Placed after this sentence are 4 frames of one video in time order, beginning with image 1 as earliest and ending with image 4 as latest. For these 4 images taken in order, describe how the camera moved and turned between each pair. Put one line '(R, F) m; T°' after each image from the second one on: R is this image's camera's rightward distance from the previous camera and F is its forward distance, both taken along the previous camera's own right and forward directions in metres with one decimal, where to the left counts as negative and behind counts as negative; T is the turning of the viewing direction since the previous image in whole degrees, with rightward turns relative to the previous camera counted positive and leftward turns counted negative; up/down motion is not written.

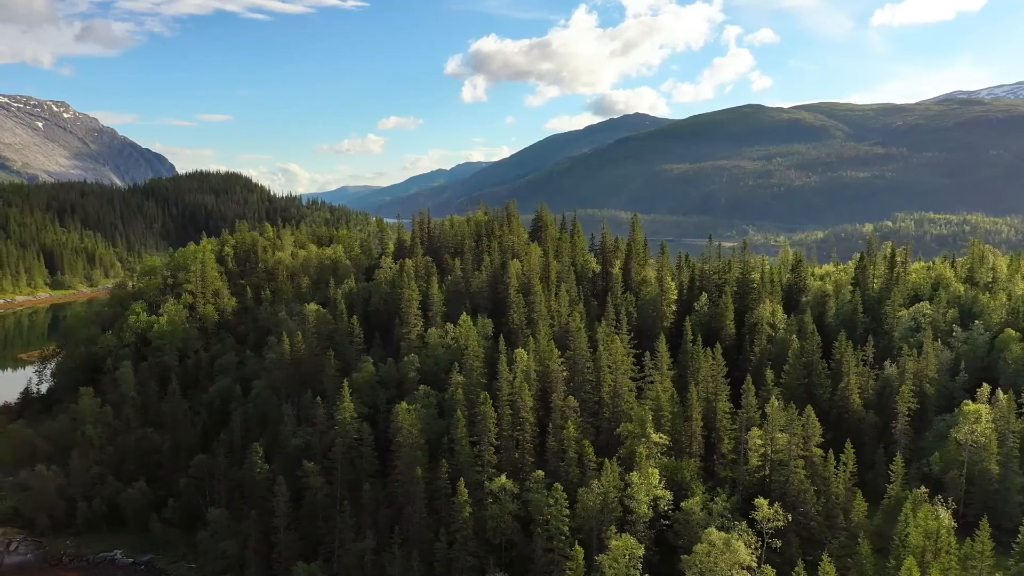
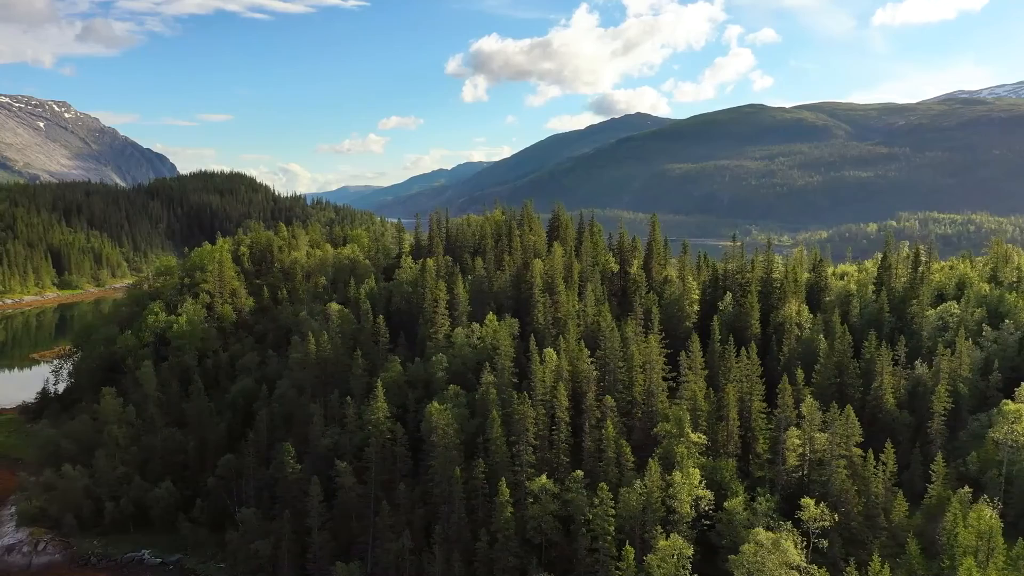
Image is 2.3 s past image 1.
(-4.1, +0.1) m; 0°
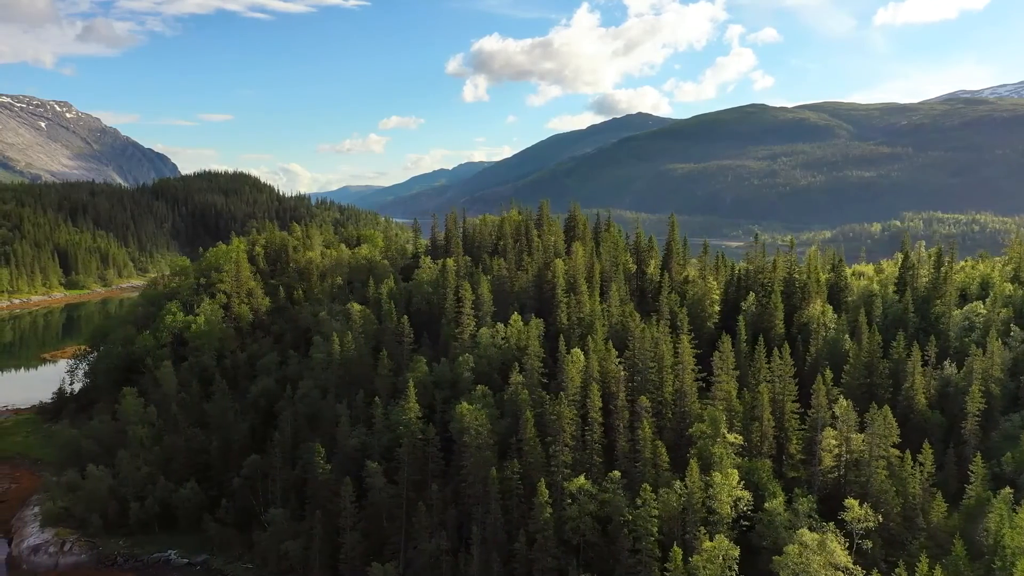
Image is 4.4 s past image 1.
(-3.9, +0.1) m; 0°
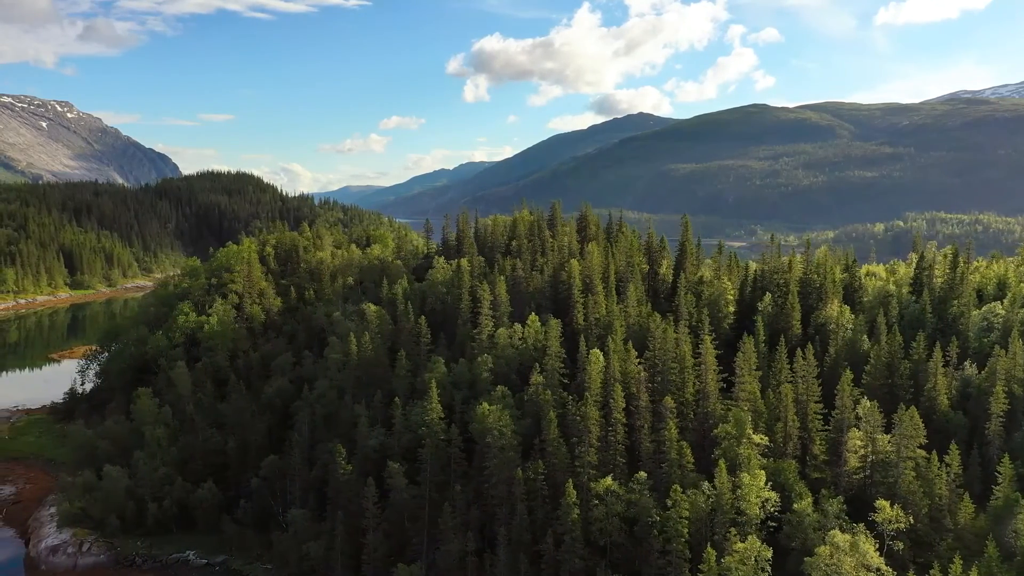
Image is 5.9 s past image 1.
(-2.7, +0.1) m; 0°
